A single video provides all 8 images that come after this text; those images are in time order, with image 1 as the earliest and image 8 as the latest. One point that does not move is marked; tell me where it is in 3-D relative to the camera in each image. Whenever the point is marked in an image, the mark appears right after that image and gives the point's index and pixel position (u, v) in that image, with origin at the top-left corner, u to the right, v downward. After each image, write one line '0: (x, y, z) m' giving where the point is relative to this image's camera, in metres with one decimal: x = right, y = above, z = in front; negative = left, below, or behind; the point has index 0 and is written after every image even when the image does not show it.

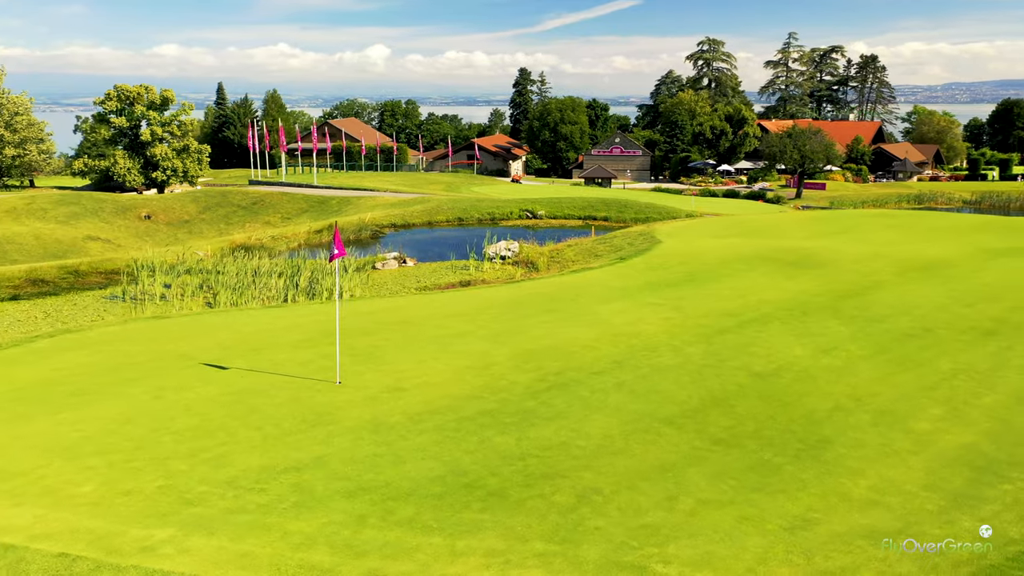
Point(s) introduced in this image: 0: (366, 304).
0: (-3.2, -0.4, +18.1) m
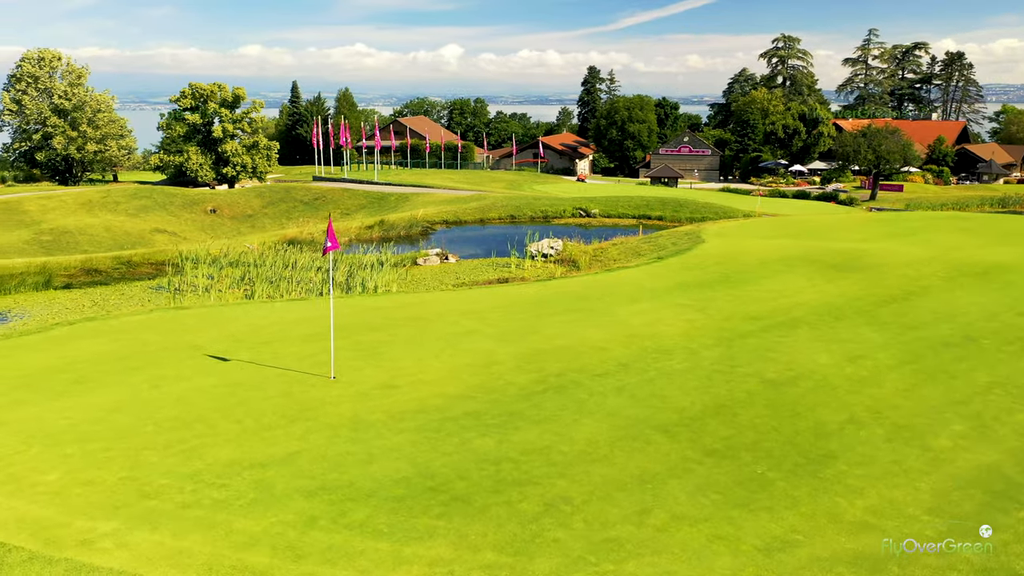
0: (-2.7, -0.2, +17.9) m
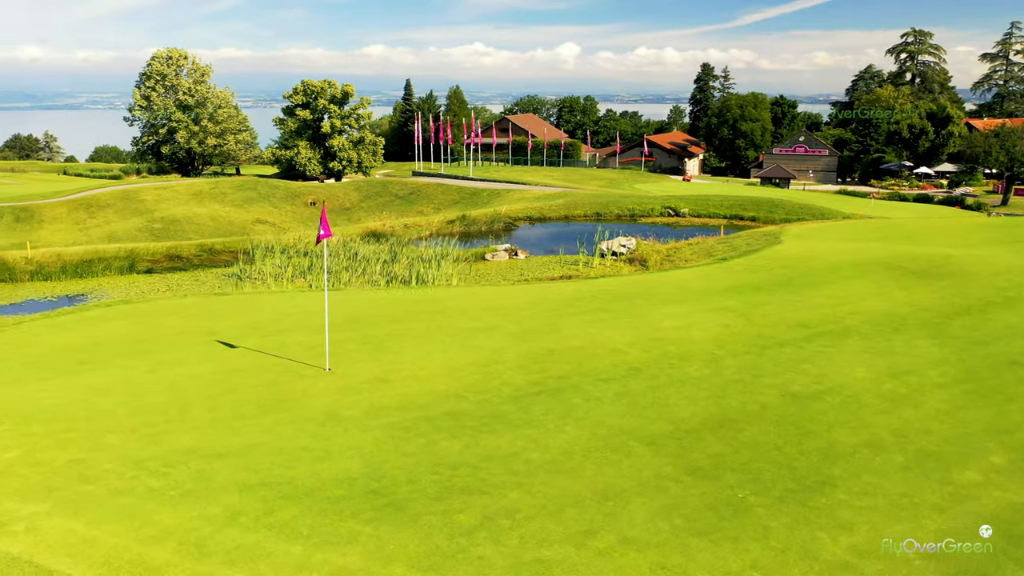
0: (-1.8, -0.1, +17.6) m
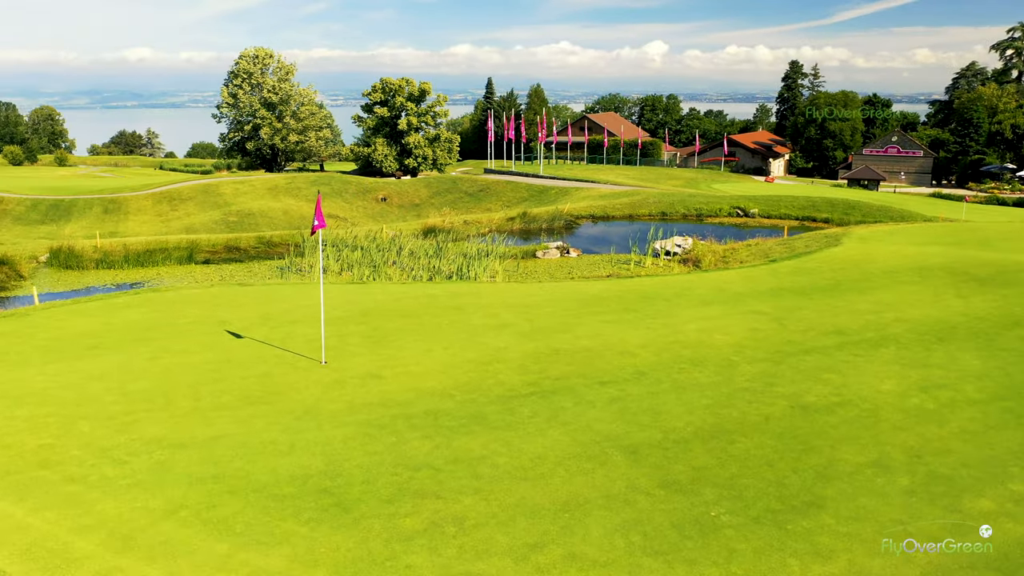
0: (-1.2, 0.0, +17.3) m
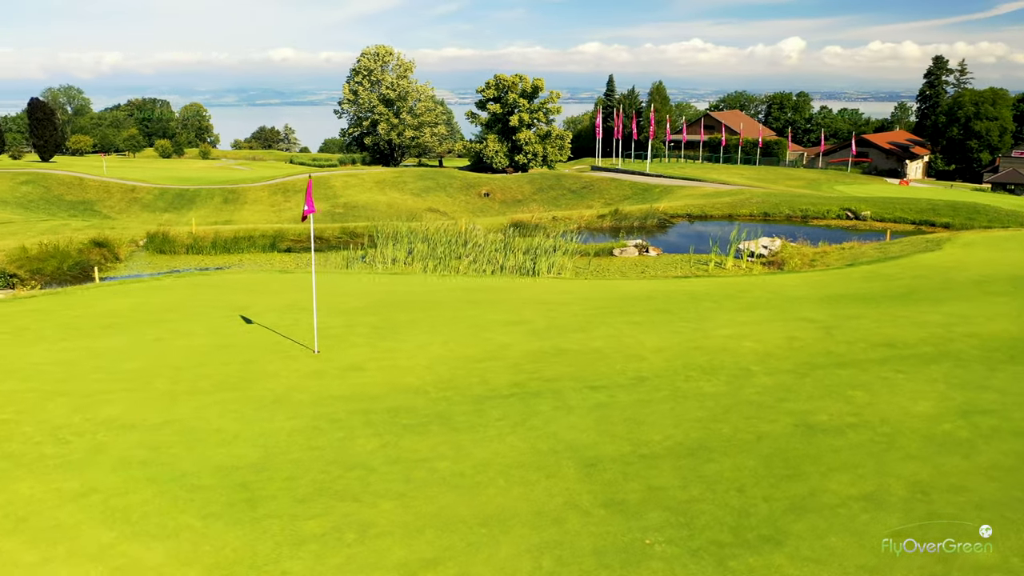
0: (-0.3, +0.1, +16.8) m
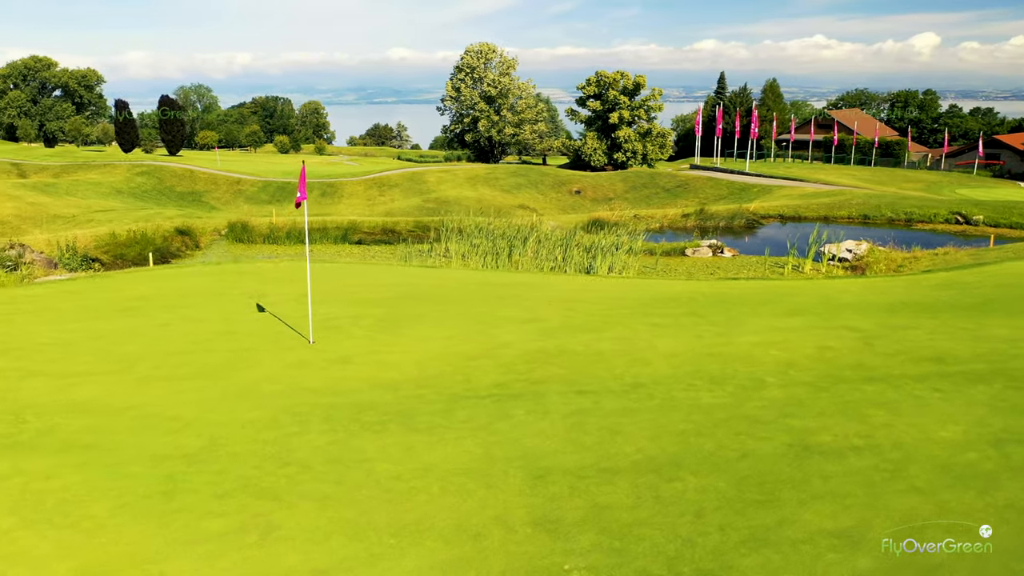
0: (+0.4, +0.2, +16.2) m
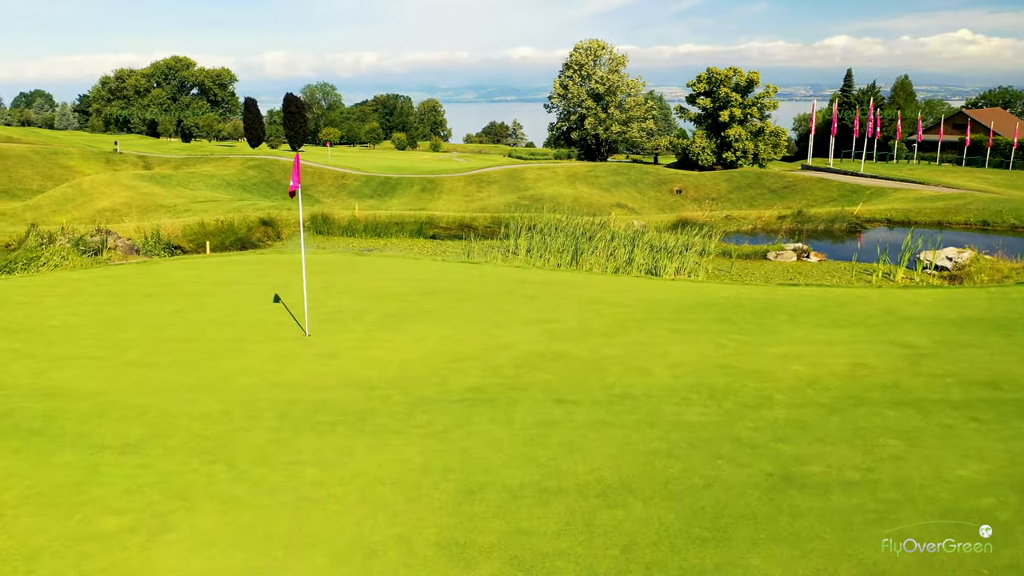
0: (+1.2, +0.2, +15.5) m
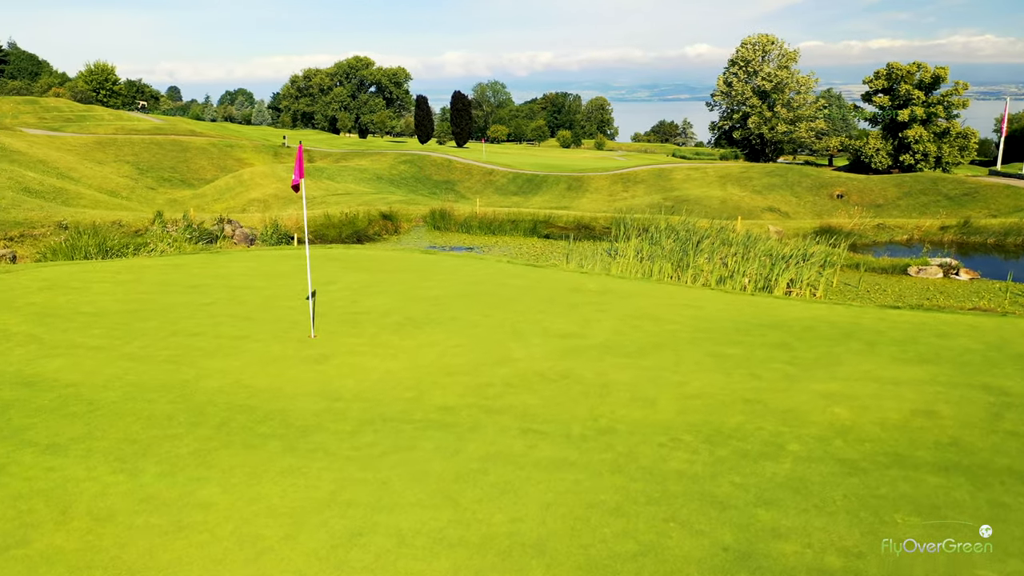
0: (+2.3, 0.0, +14.3) m
